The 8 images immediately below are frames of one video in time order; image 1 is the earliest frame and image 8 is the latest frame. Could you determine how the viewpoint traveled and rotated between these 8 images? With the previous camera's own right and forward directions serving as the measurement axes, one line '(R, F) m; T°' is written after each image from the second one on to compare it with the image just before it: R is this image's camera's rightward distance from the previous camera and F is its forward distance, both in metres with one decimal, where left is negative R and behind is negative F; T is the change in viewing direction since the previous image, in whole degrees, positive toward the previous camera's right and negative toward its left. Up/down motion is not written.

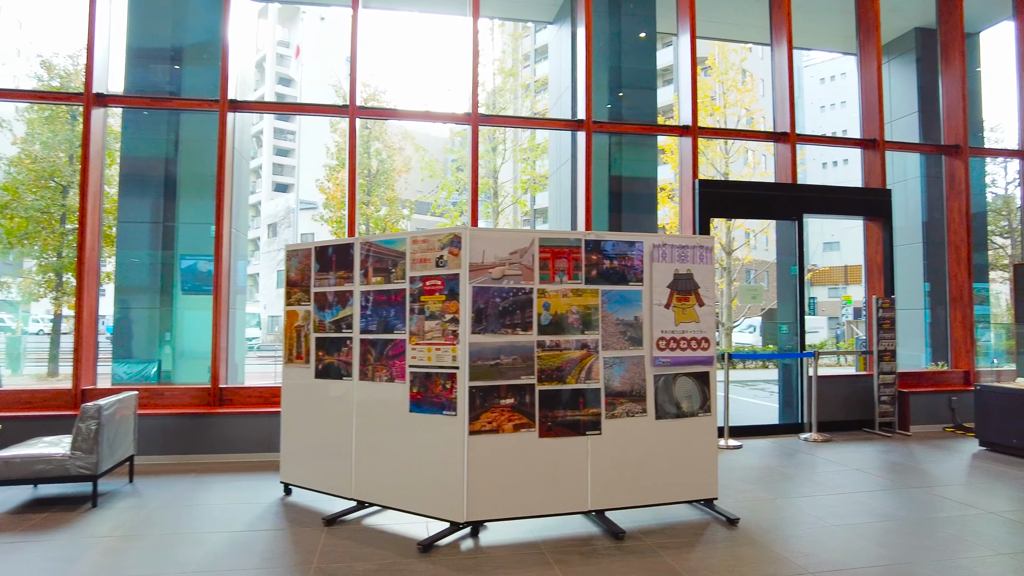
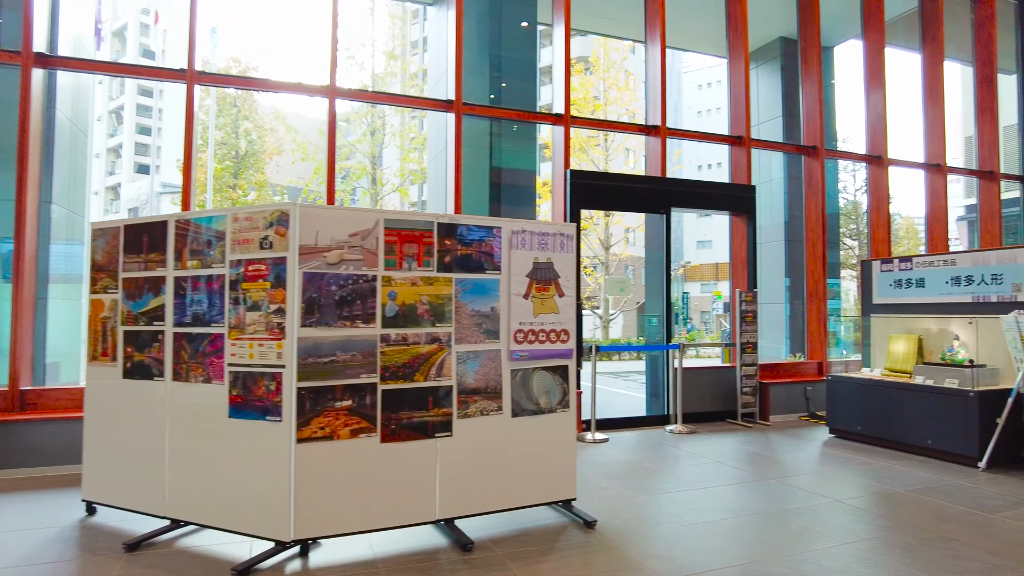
(+0.2, +0.3) m; +9°
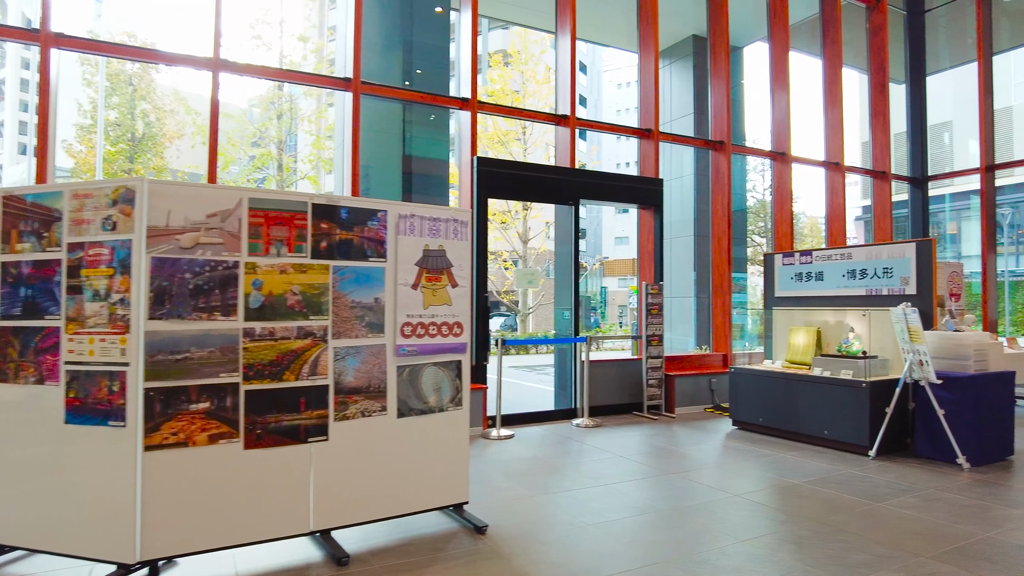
(+0.2, +0.2) m; +7°
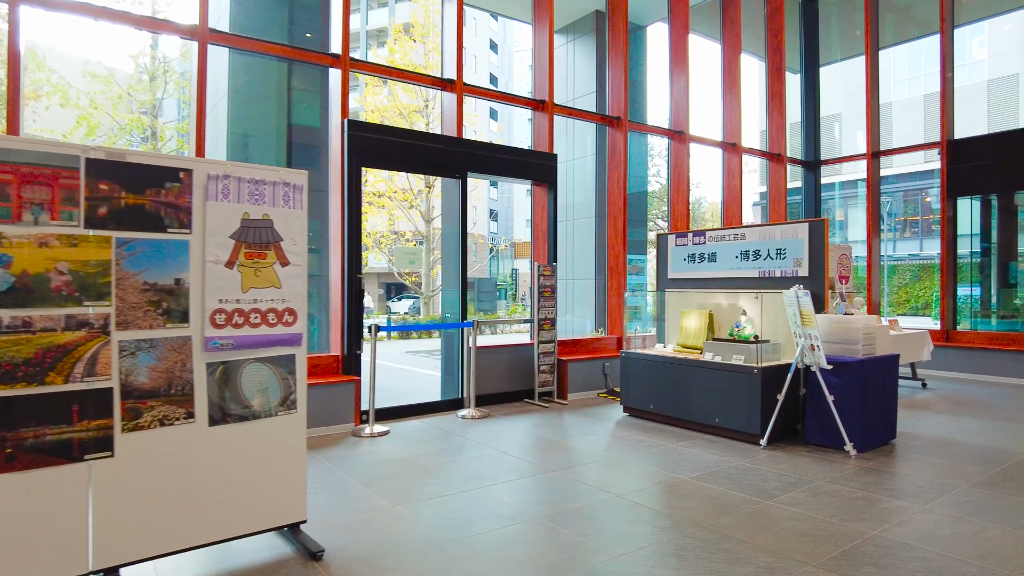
(+0.3, +0.5) m; +7°
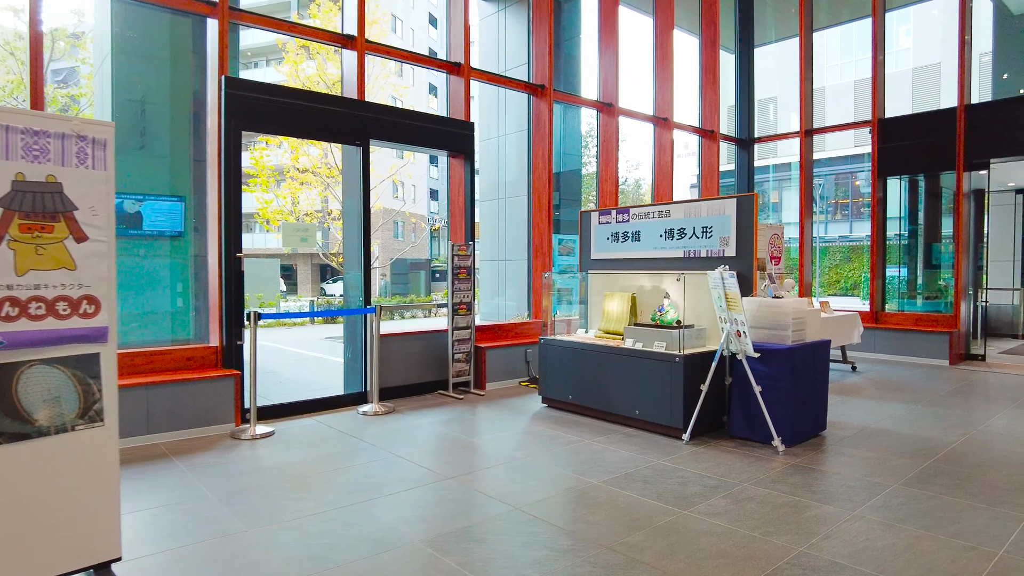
(+0.3, +0.5) m; +5°
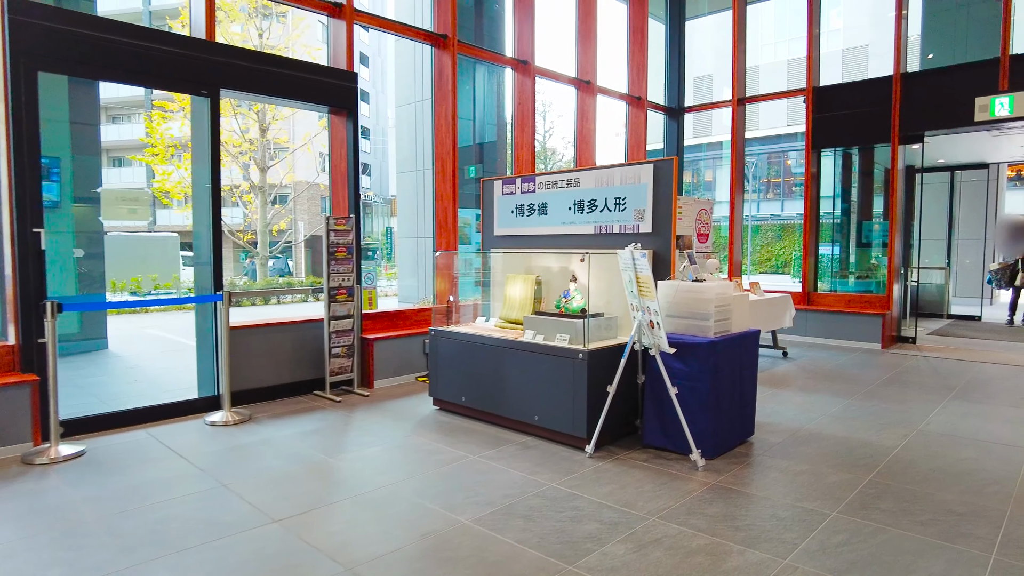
(+0.4, +0.8) m; +5°
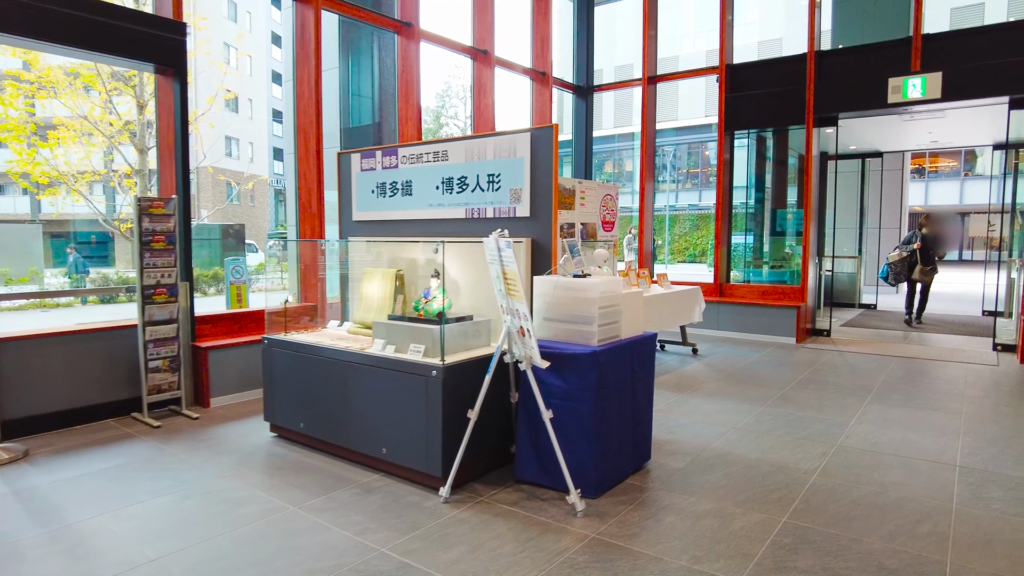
(+0.4, +0.8) m; +6°
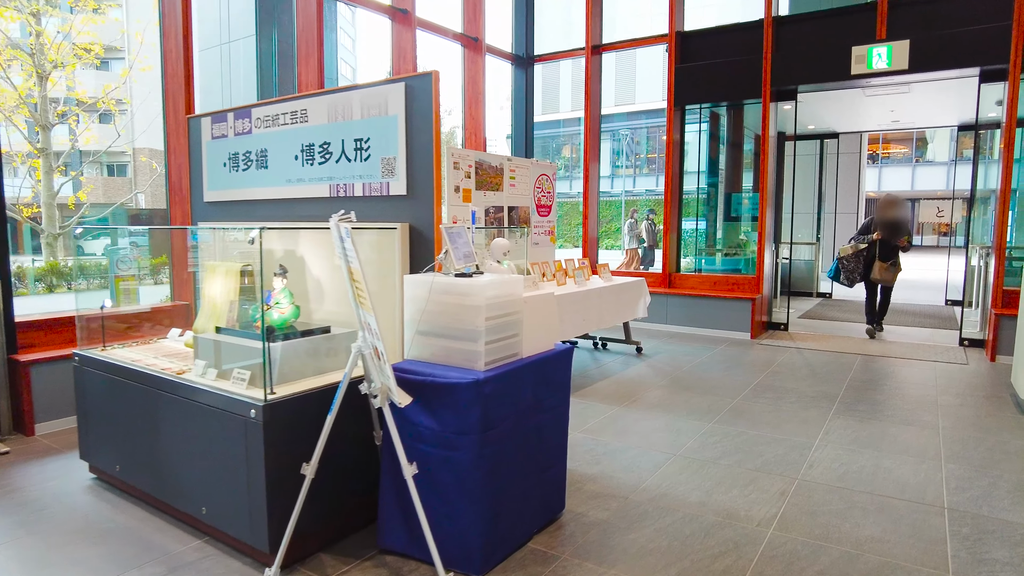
(+0.3, +0.8) m; +3°
